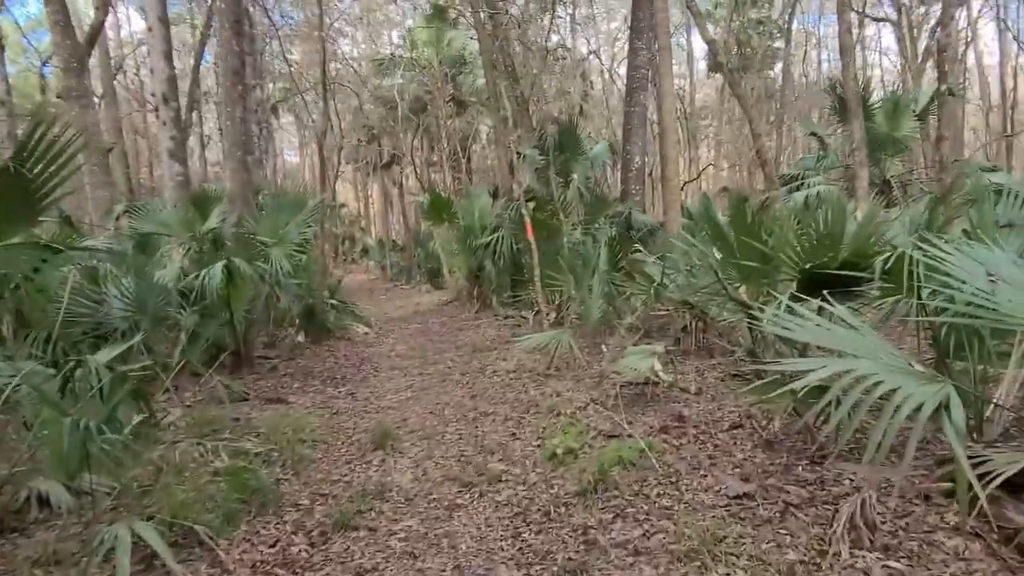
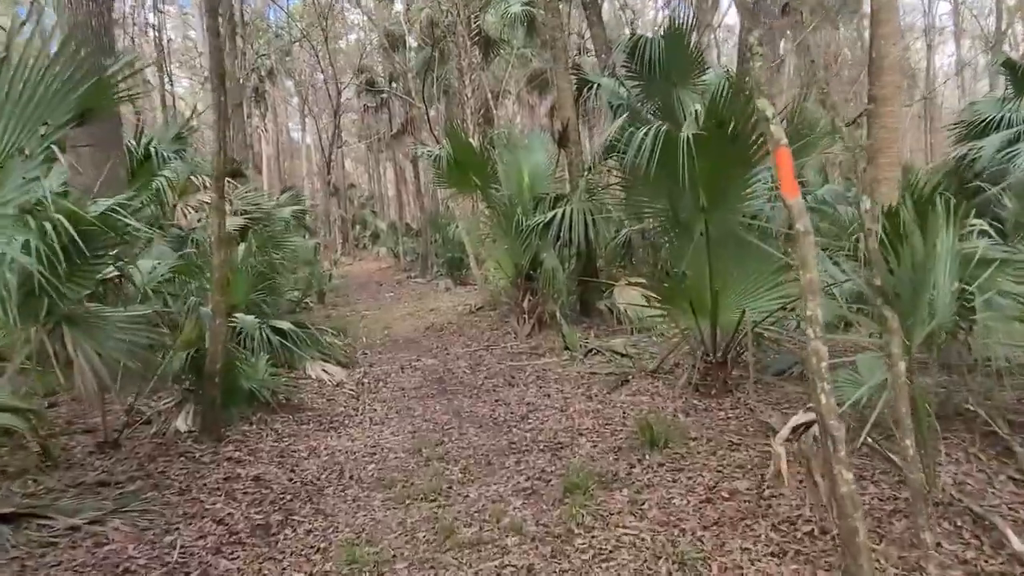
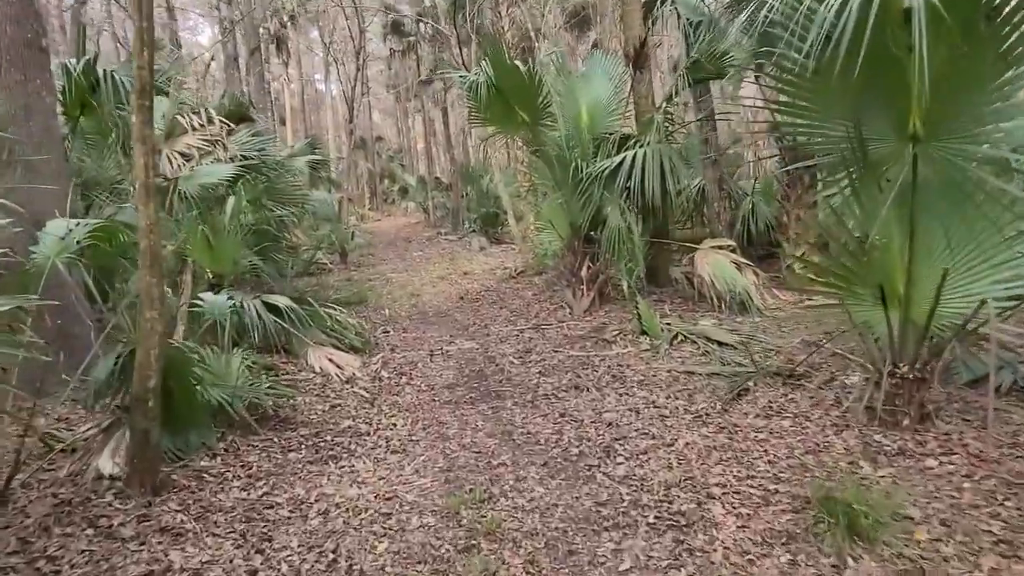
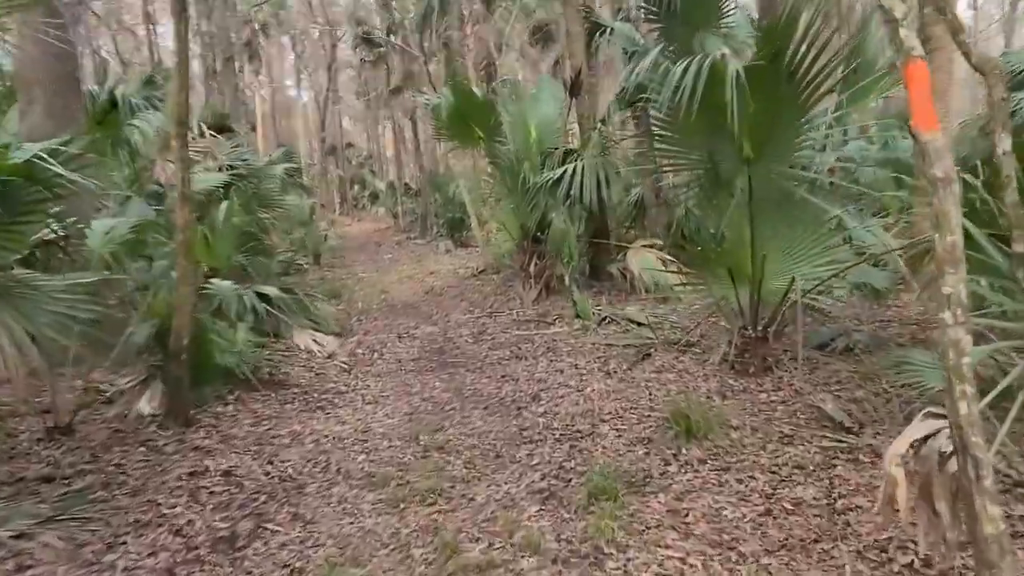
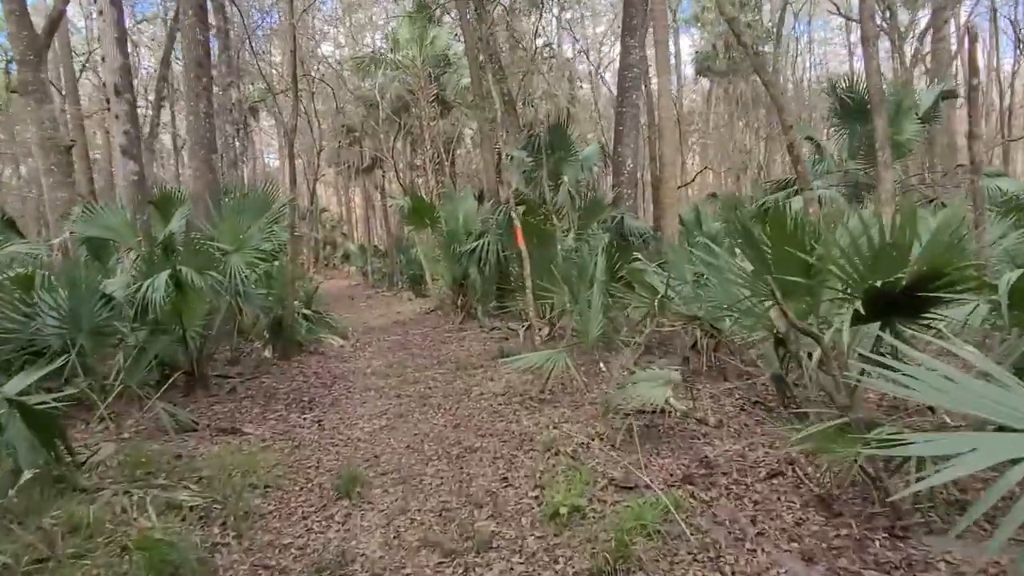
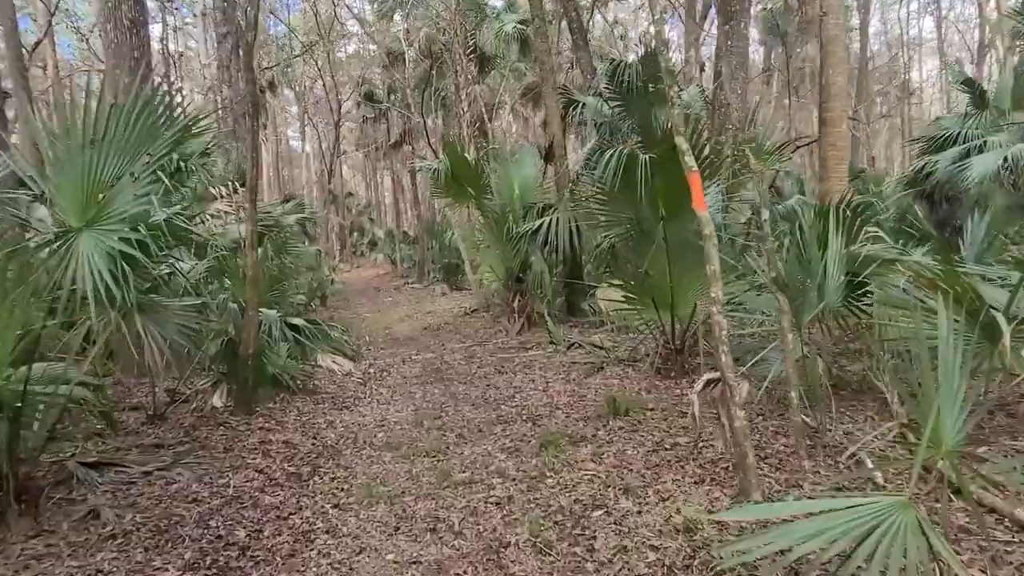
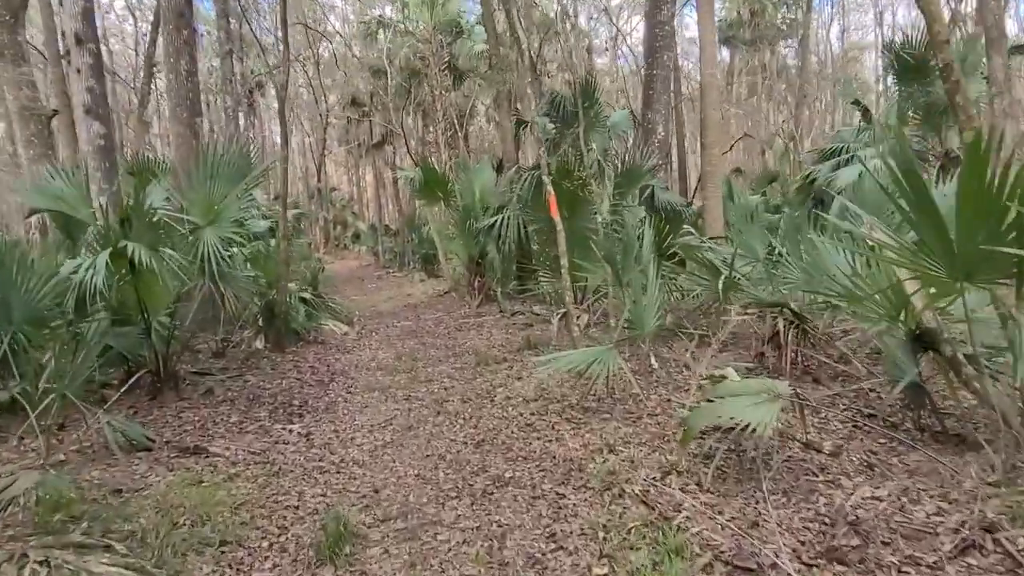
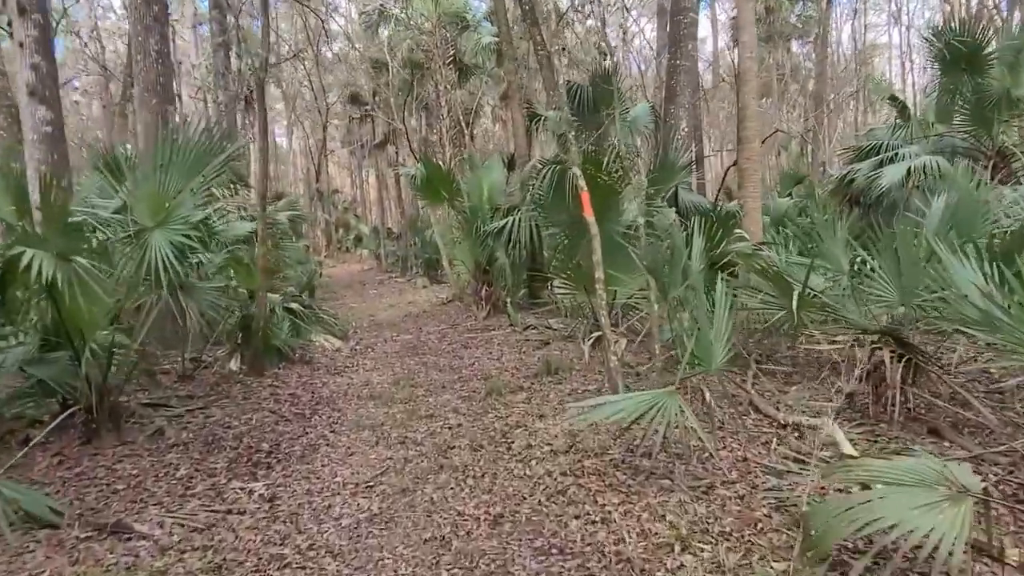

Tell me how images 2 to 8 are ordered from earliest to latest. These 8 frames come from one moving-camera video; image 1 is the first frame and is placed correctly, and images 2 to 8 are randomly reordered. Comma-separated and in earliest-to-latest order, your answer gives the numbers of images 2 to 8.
5, 7, 8, 6, 2, 4, 3
